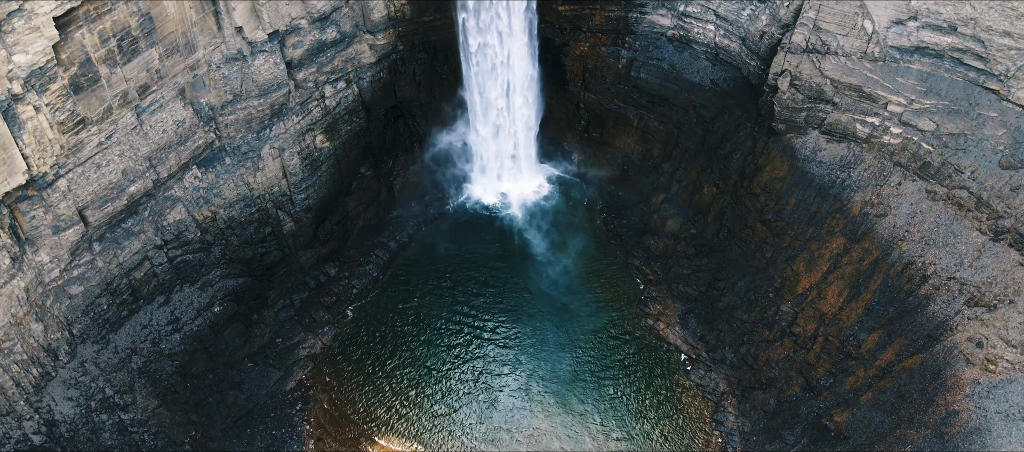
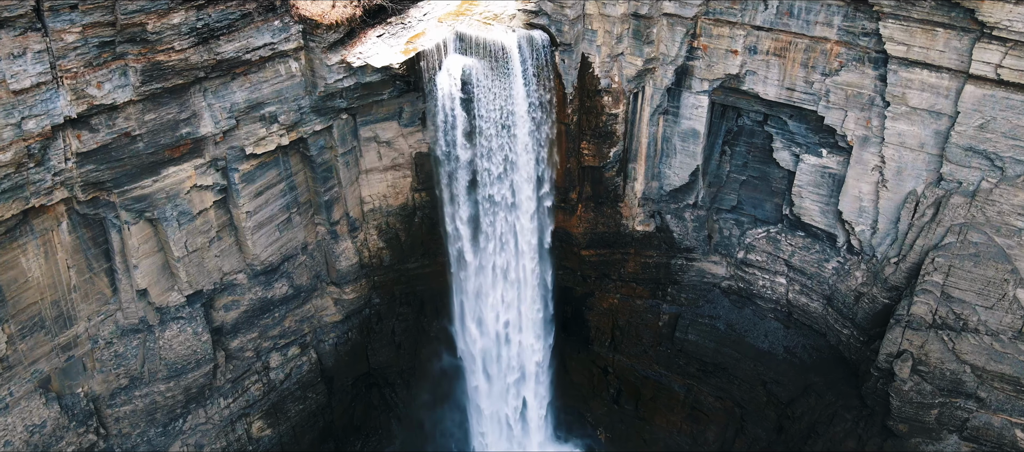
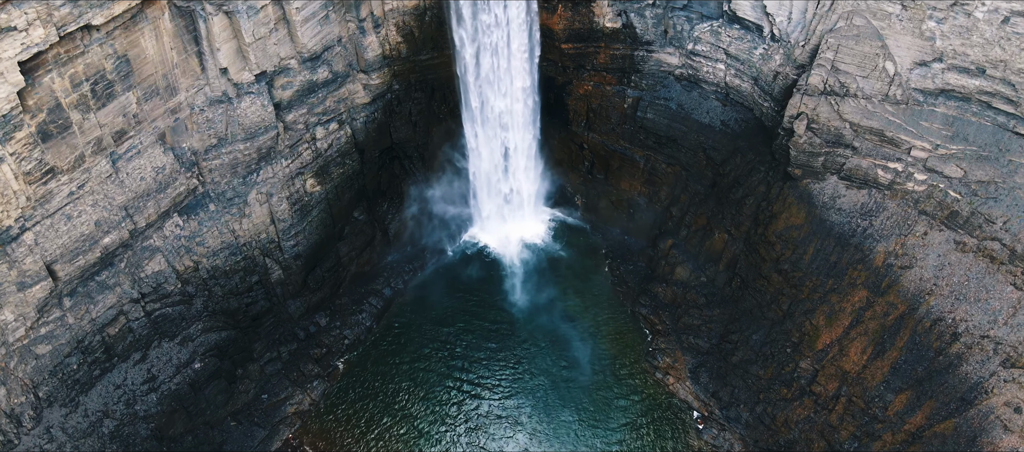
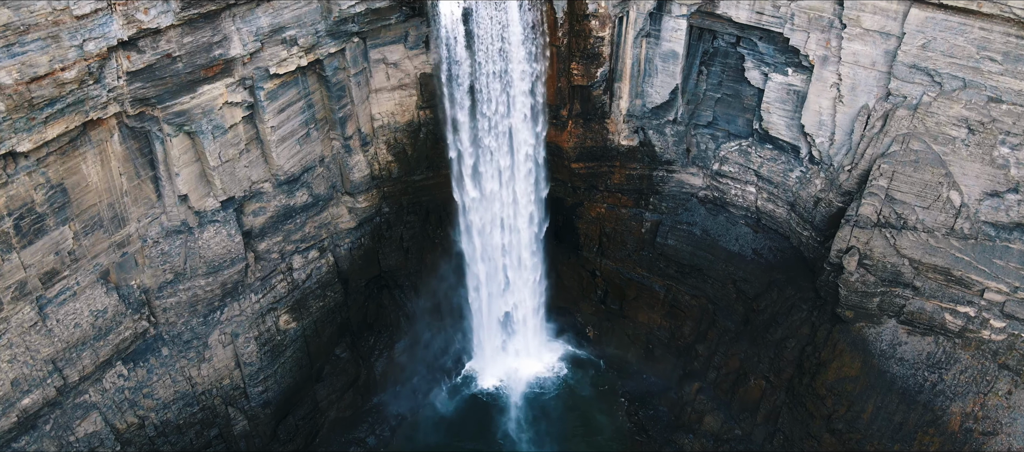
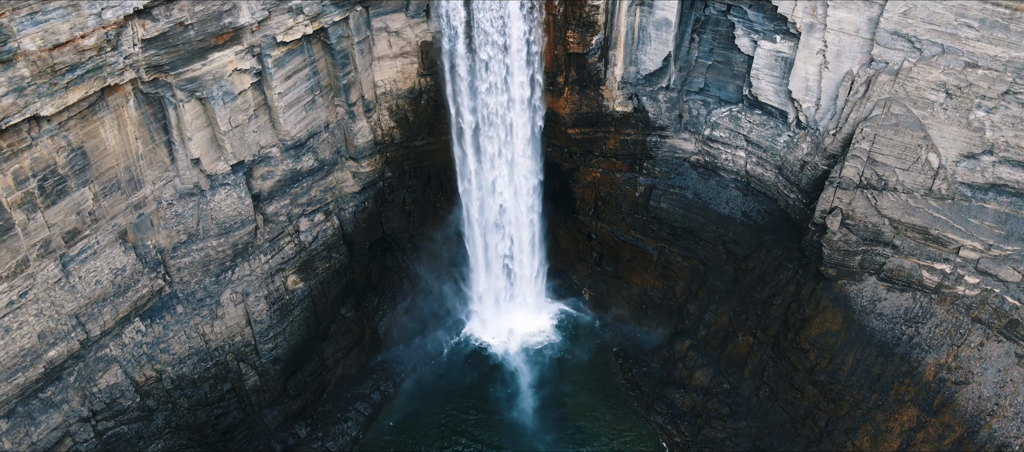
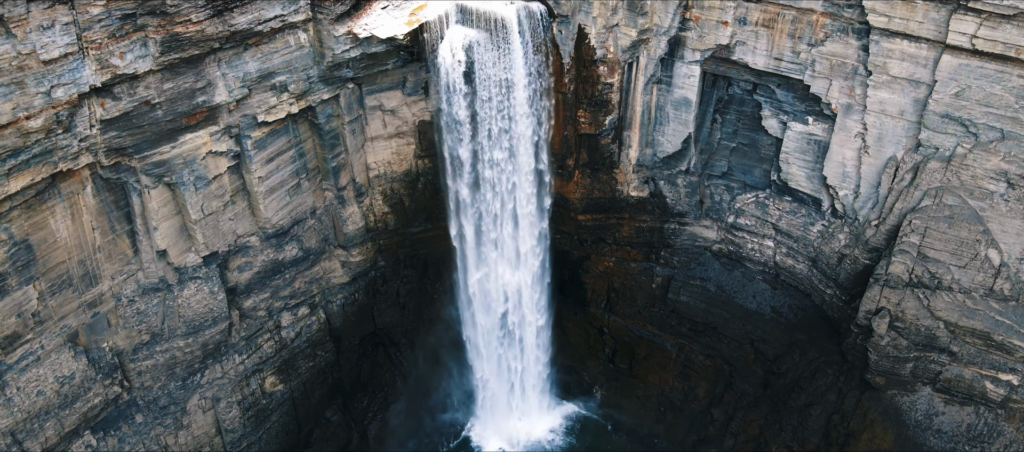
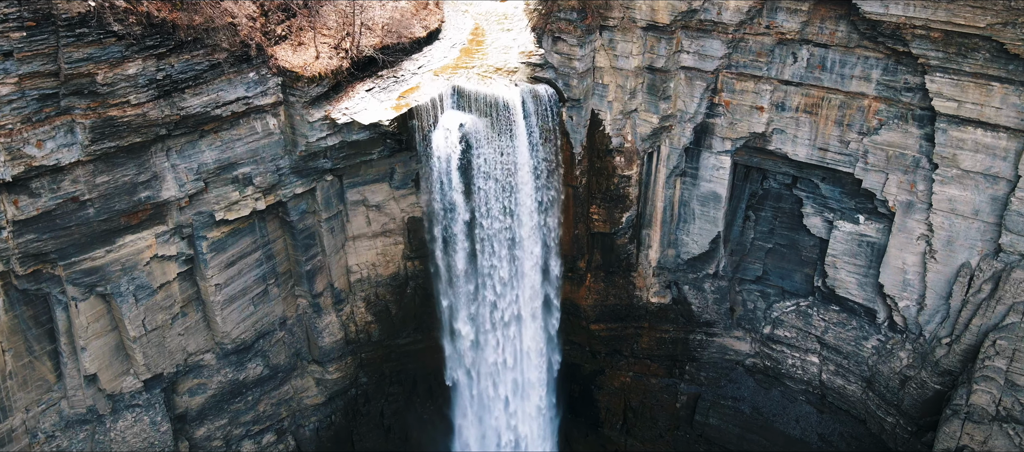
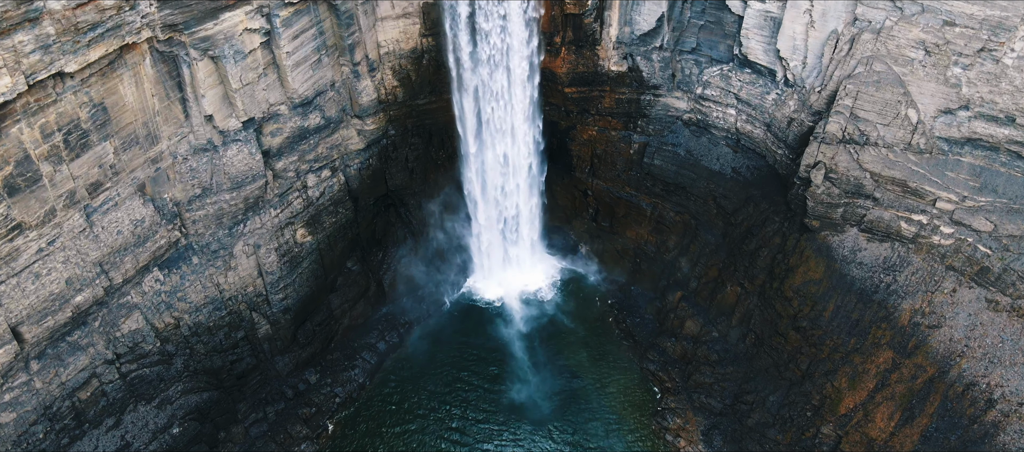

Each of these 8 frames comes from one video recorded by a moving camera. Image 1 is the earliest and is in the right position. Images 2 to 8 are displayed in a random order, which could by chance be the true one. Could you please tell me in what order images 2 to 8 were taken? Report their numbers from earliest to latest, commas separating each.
3, 8, 5, 4, 6, 2, 7
